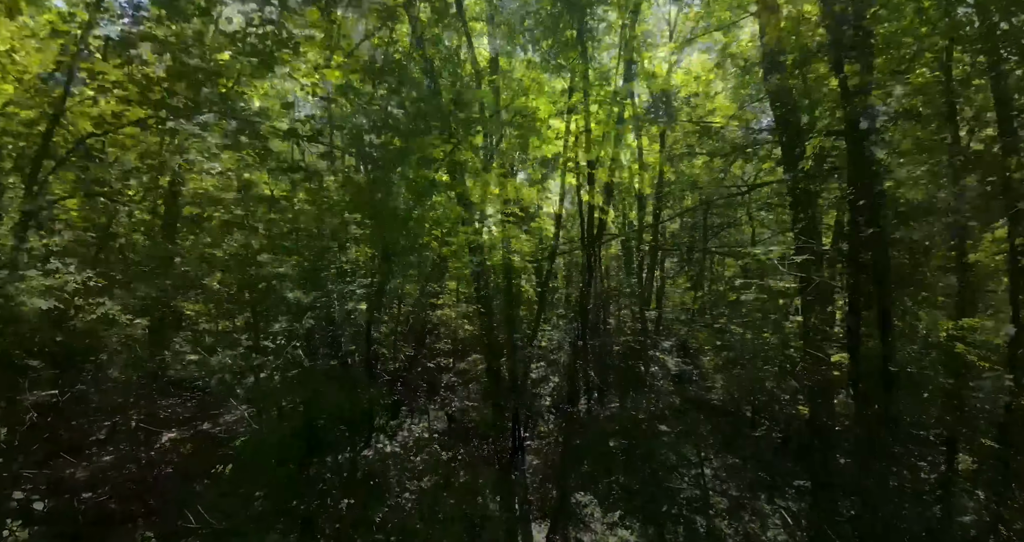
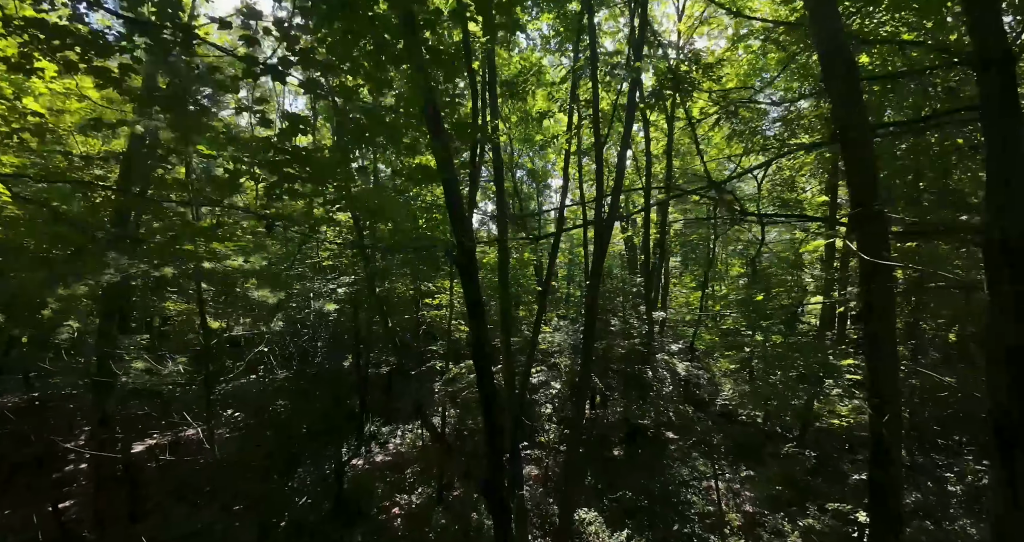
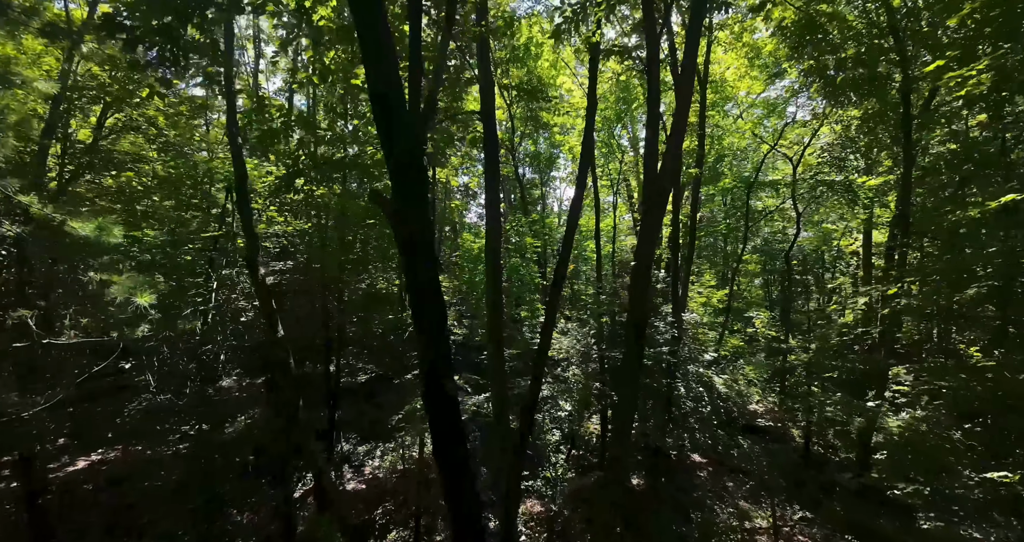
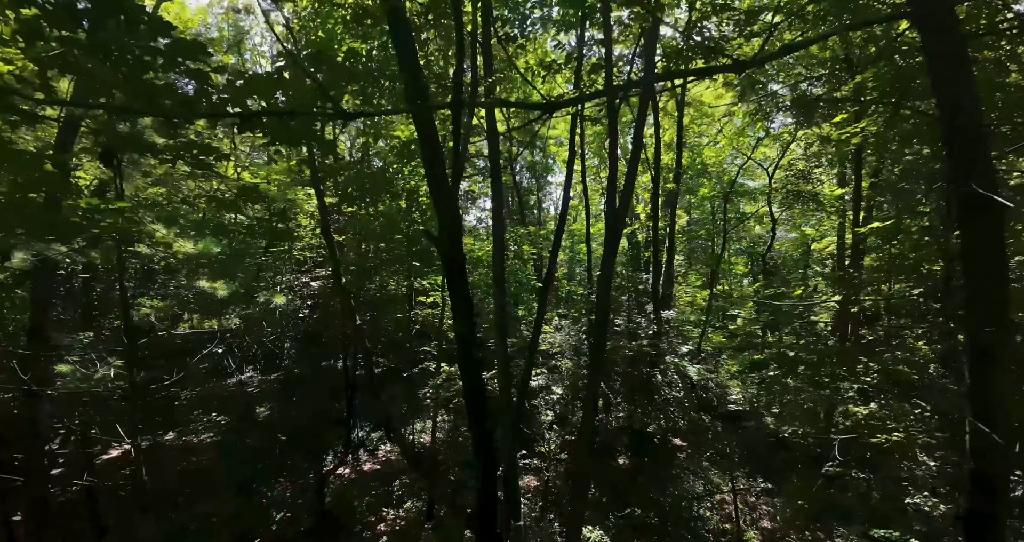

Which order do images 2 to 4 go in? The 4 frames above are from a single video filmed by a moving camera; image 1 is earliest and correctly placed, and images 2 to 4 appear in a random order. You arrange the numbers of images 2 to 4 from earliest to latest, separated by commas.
2, 4, 3
